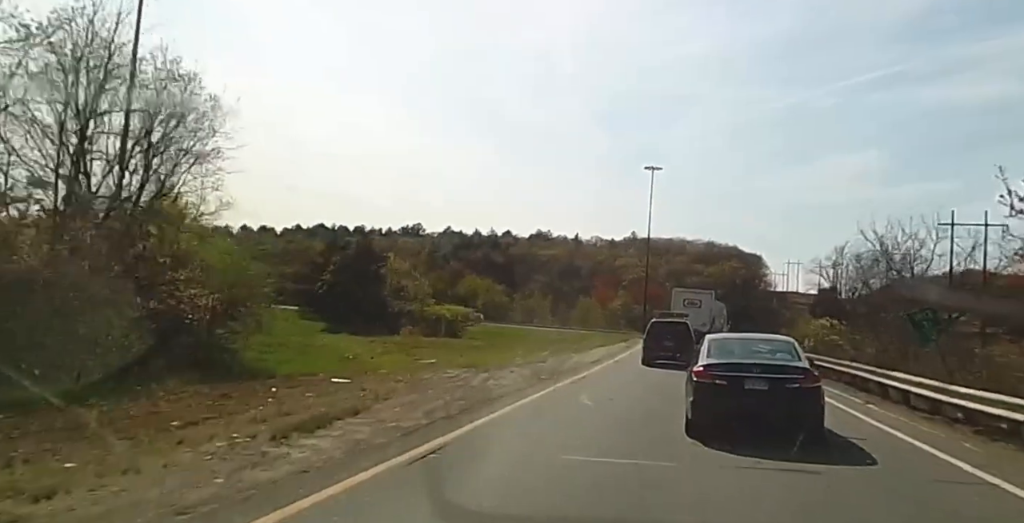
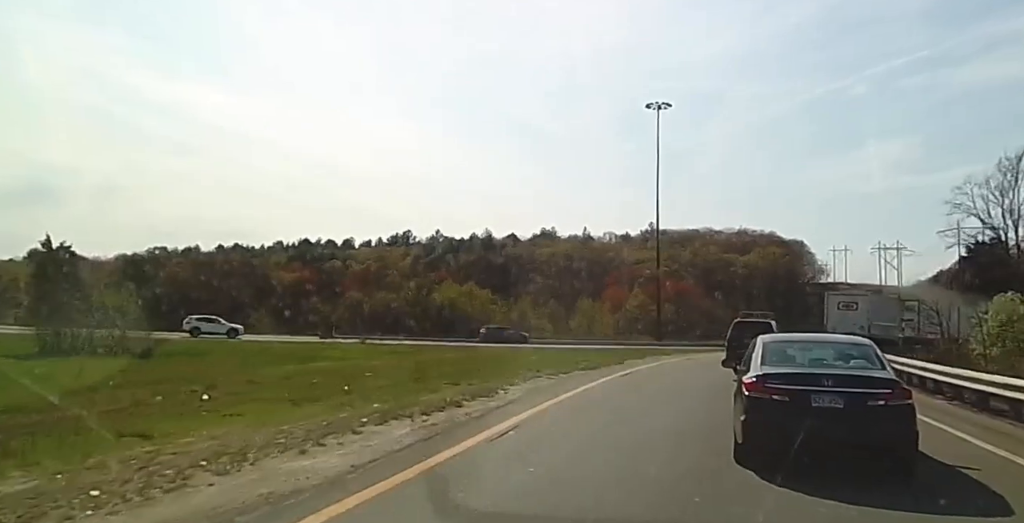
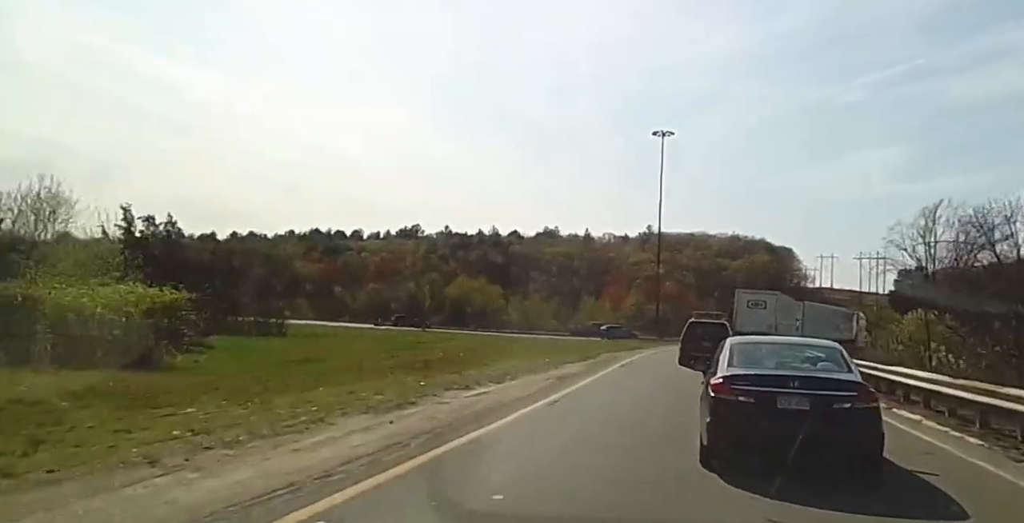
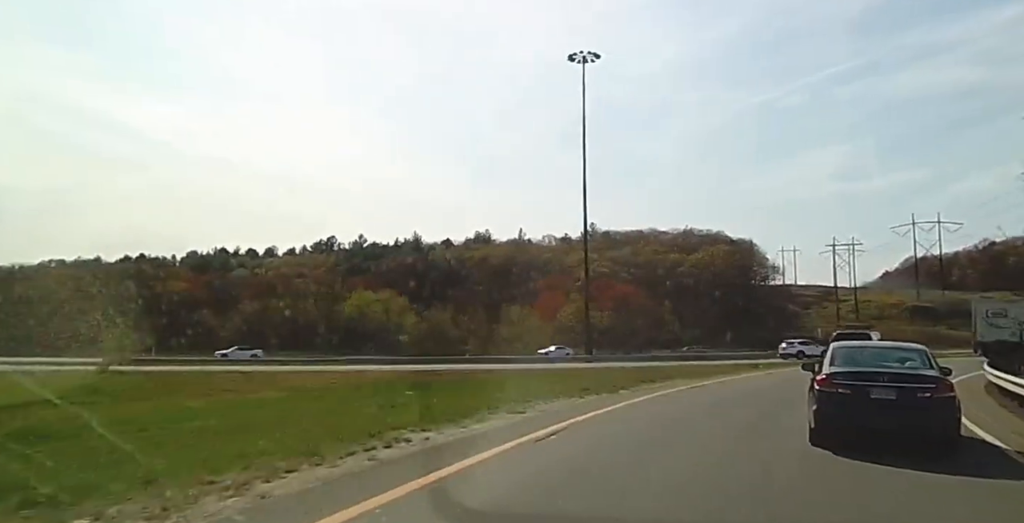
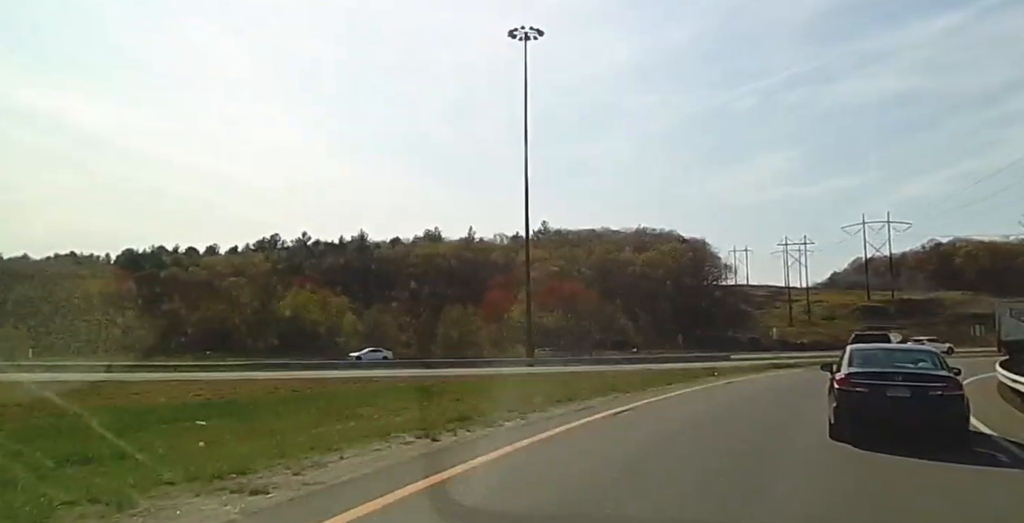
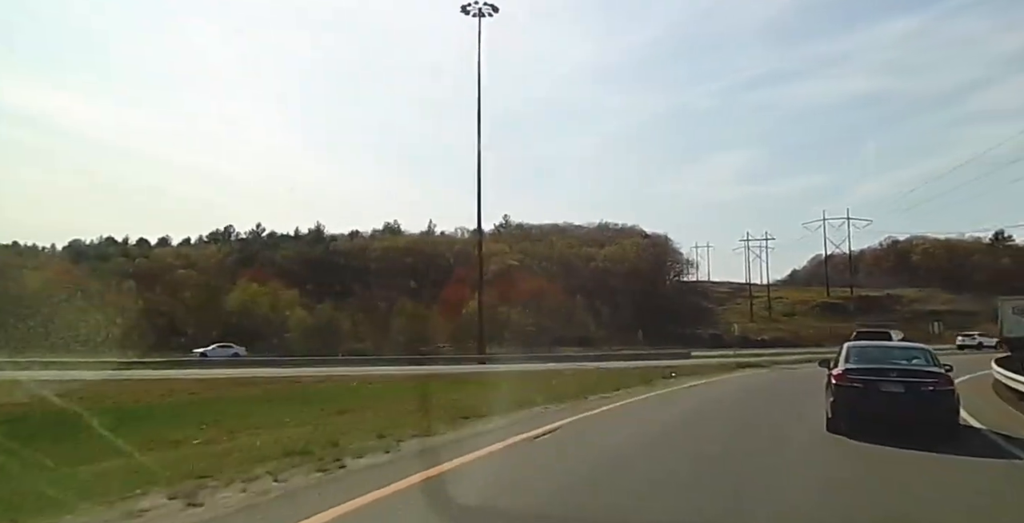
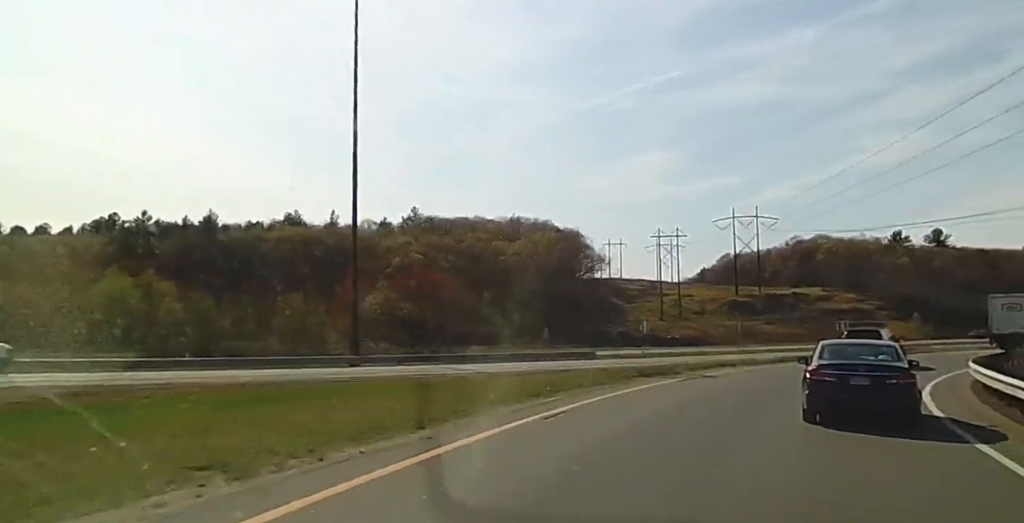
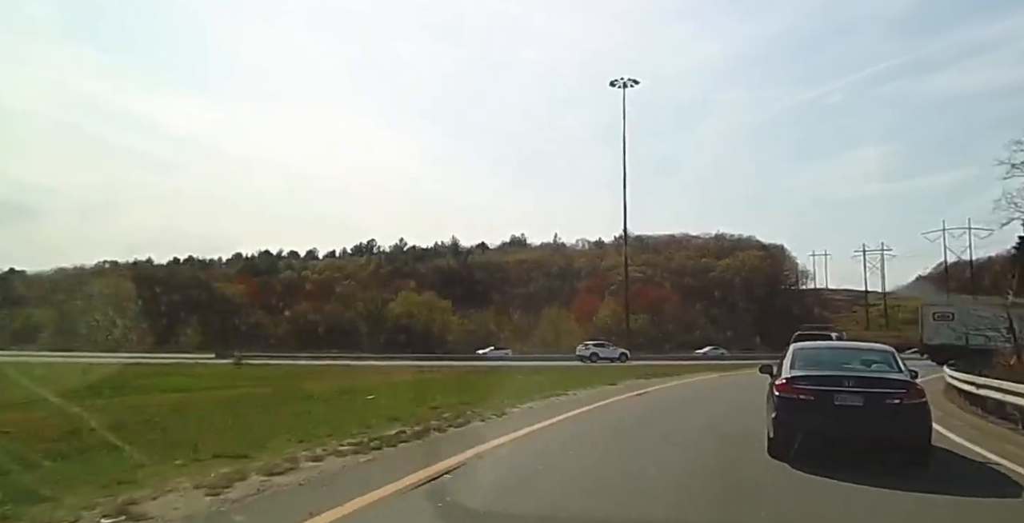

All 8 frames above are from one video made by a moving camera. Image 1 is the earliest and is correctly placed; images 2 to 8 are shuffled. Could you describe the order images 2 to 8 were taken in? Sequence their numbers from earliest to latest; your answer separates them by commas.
3, 2, 8, 4, 5, 6, 7
